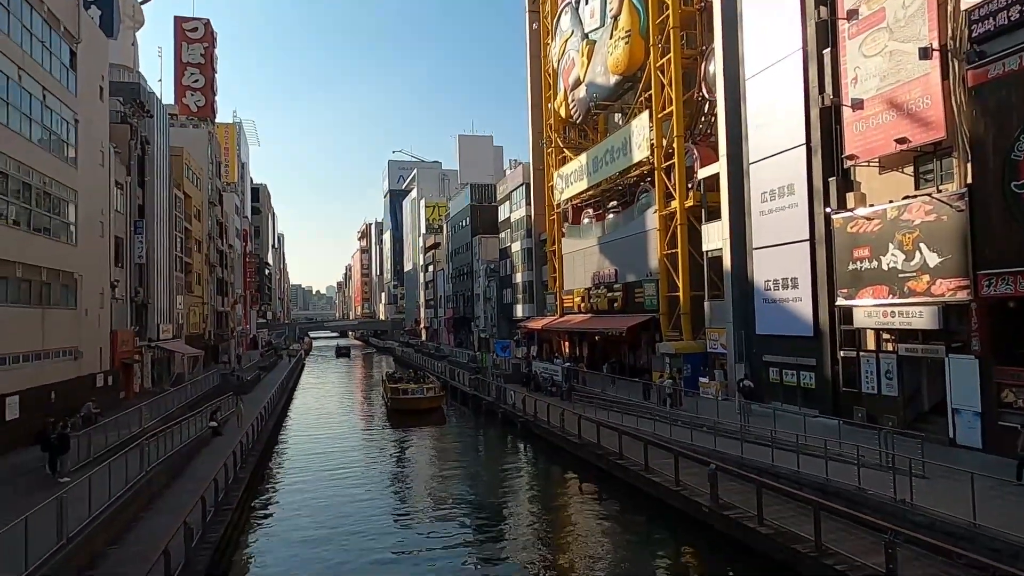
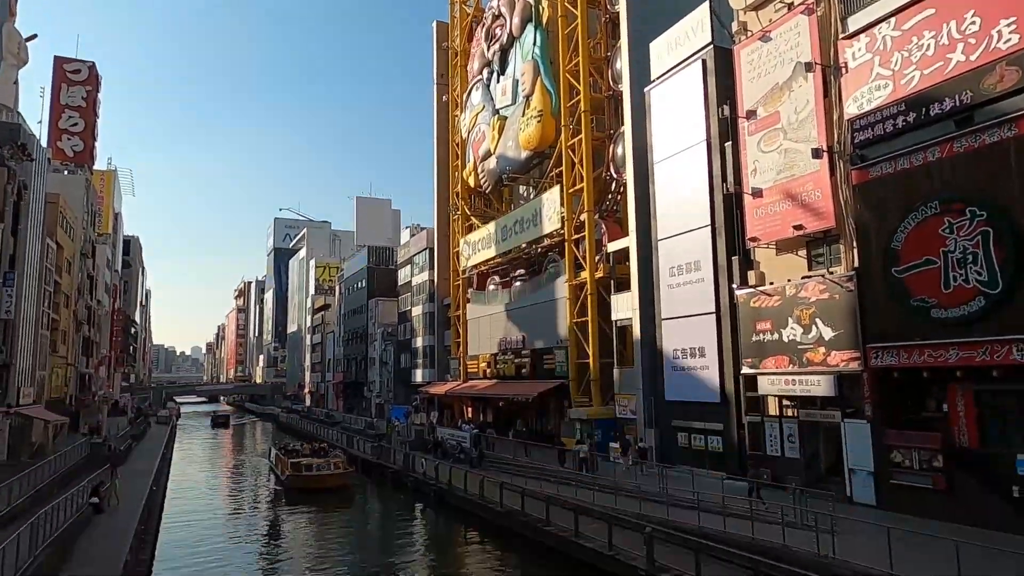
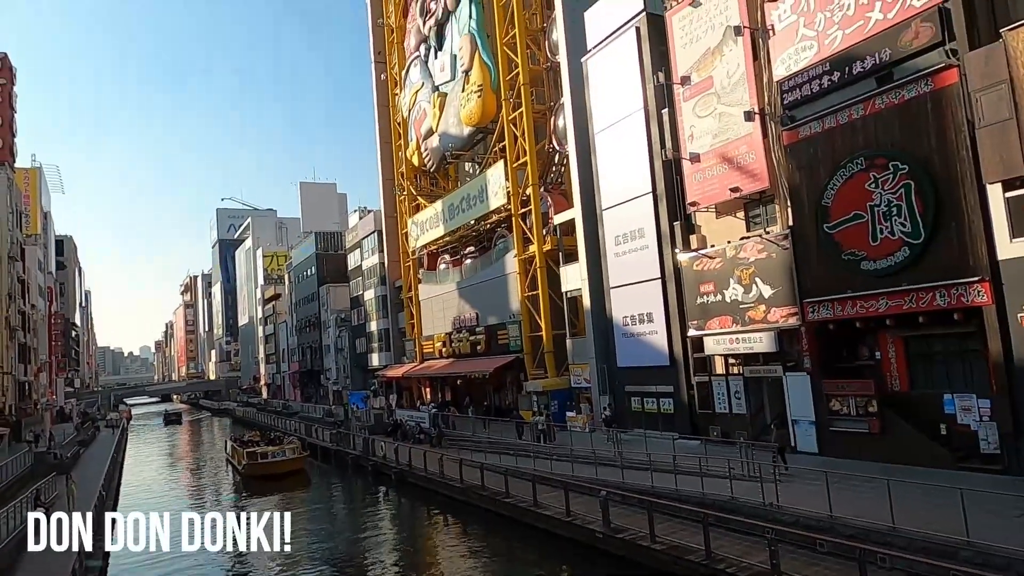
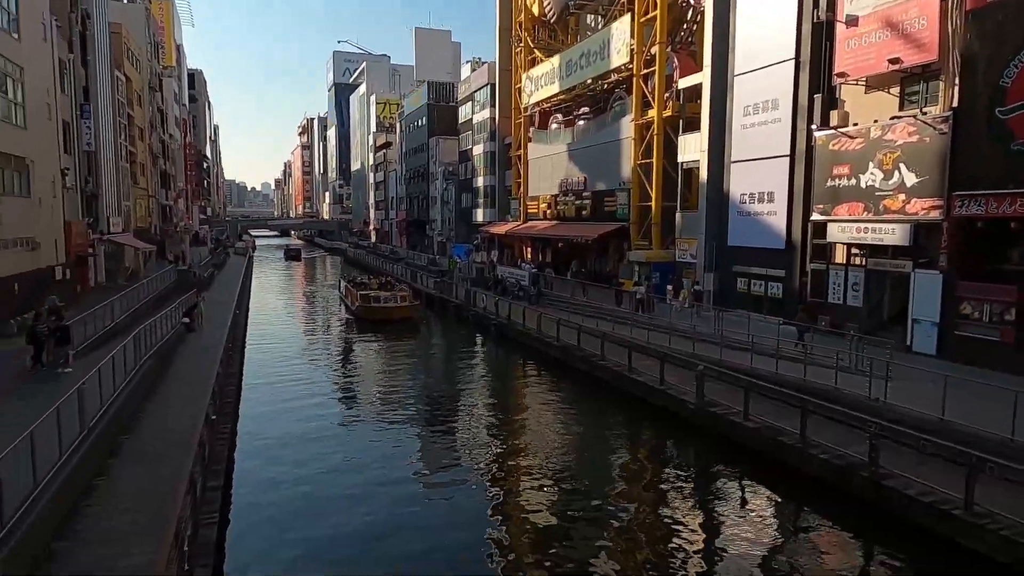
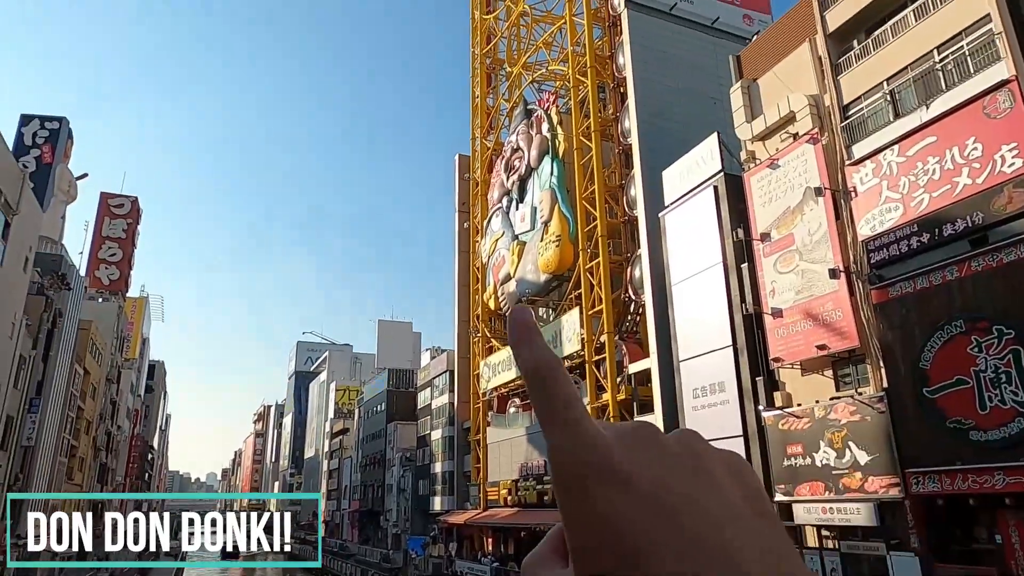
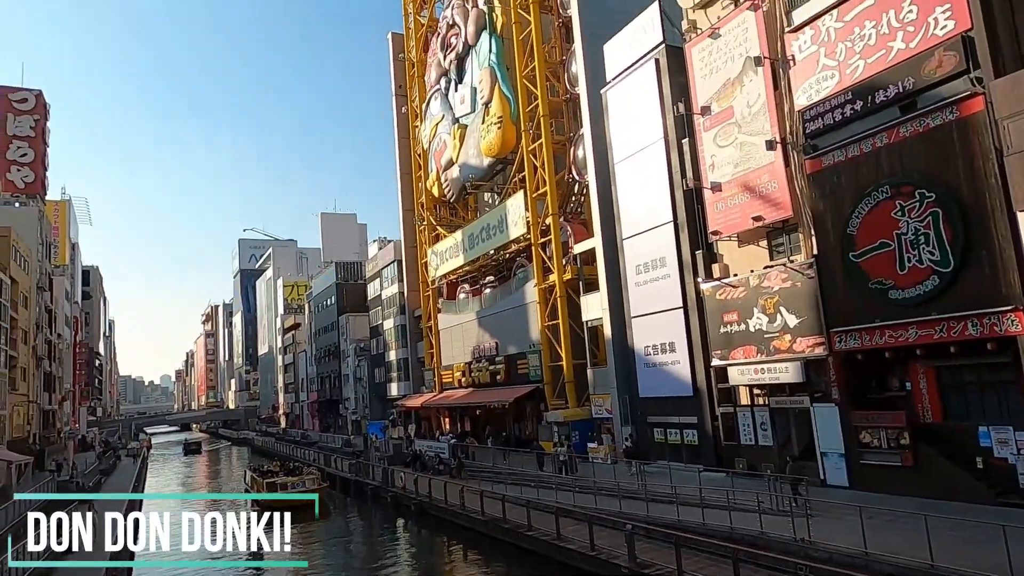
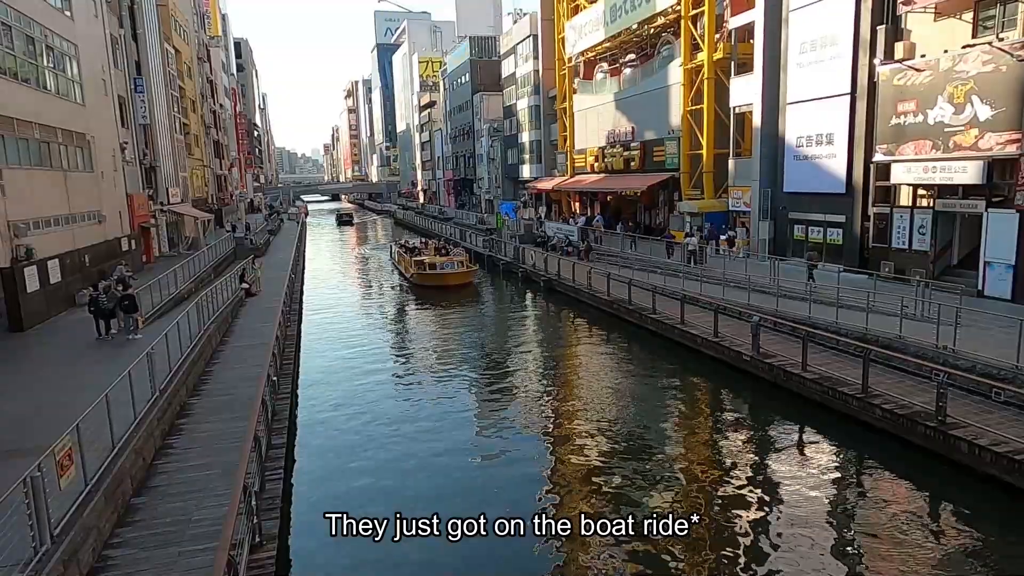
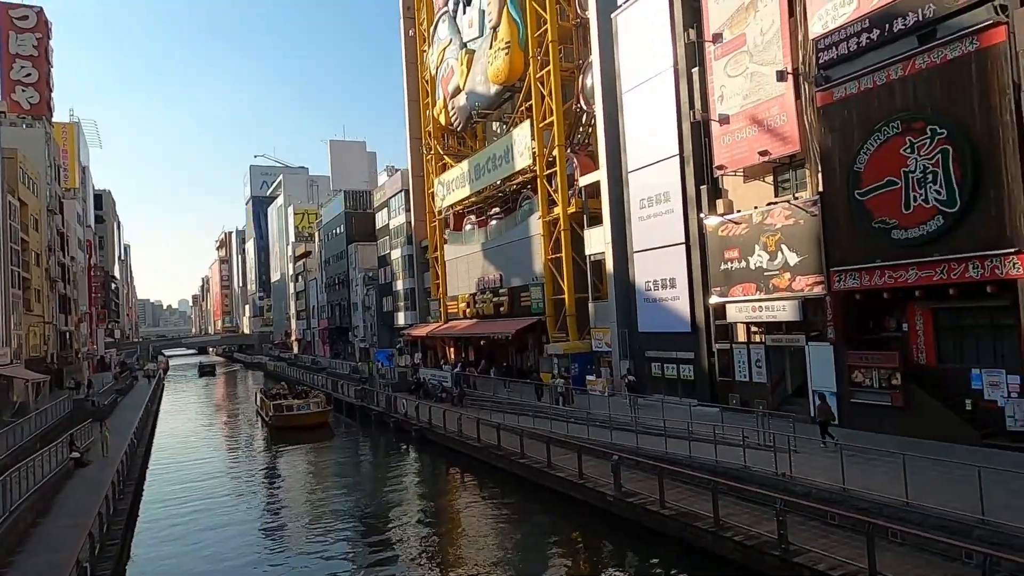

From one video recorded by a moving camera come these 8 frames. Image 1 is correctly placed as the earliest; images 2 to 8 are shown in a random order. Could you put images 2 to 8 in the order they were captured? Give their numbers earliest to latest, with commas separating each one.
8, 3, 6, 5, 2, 4, 7
